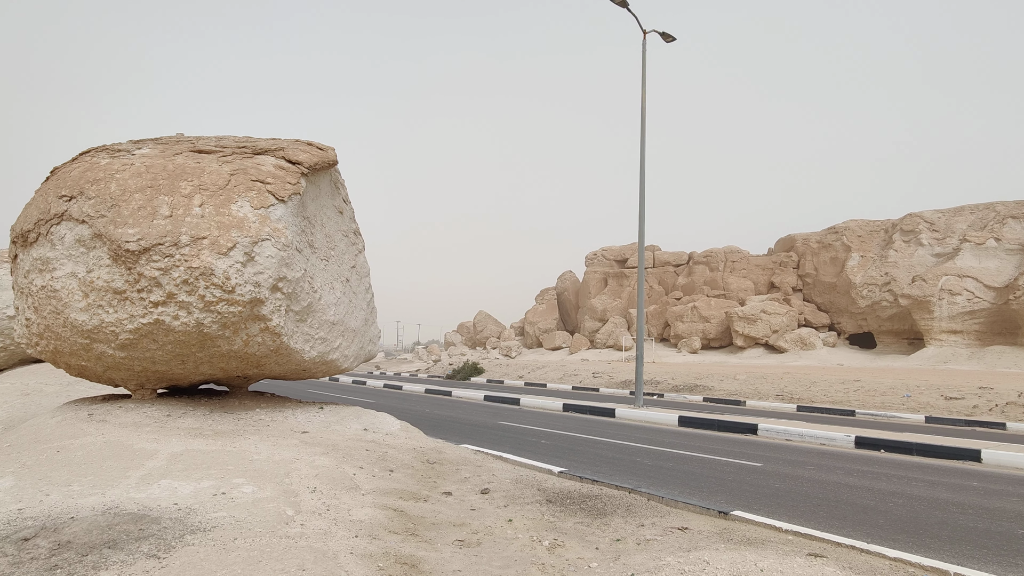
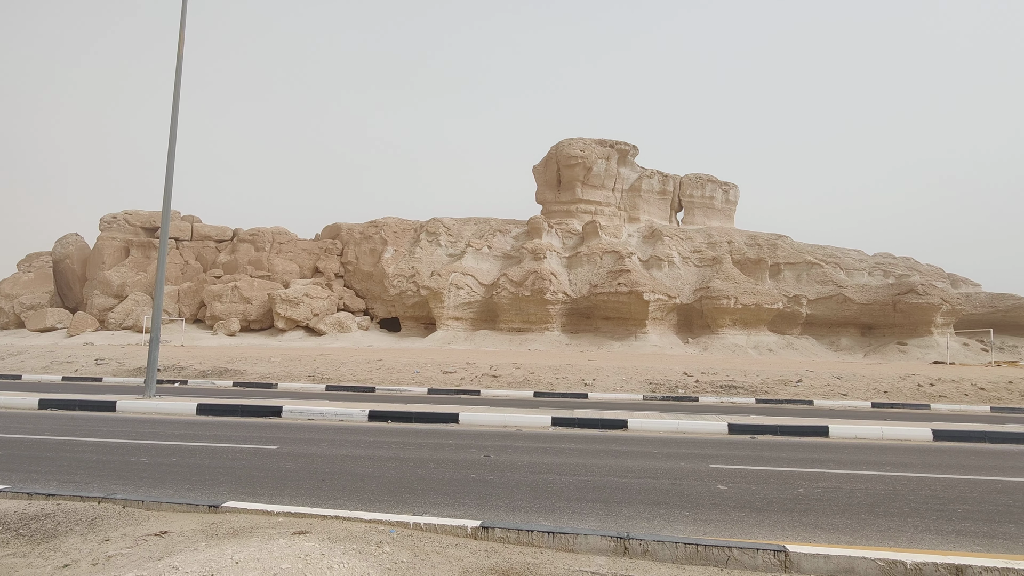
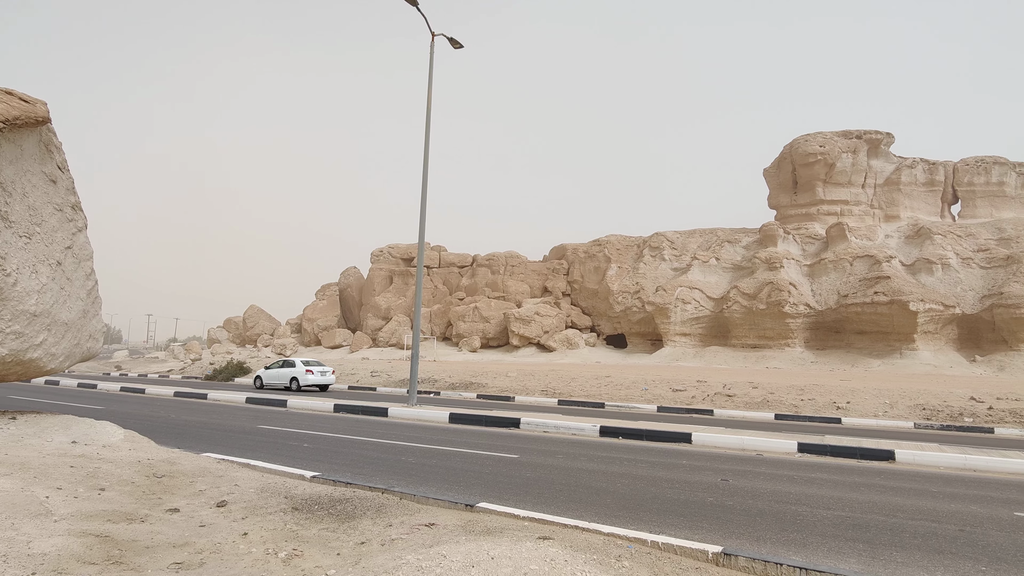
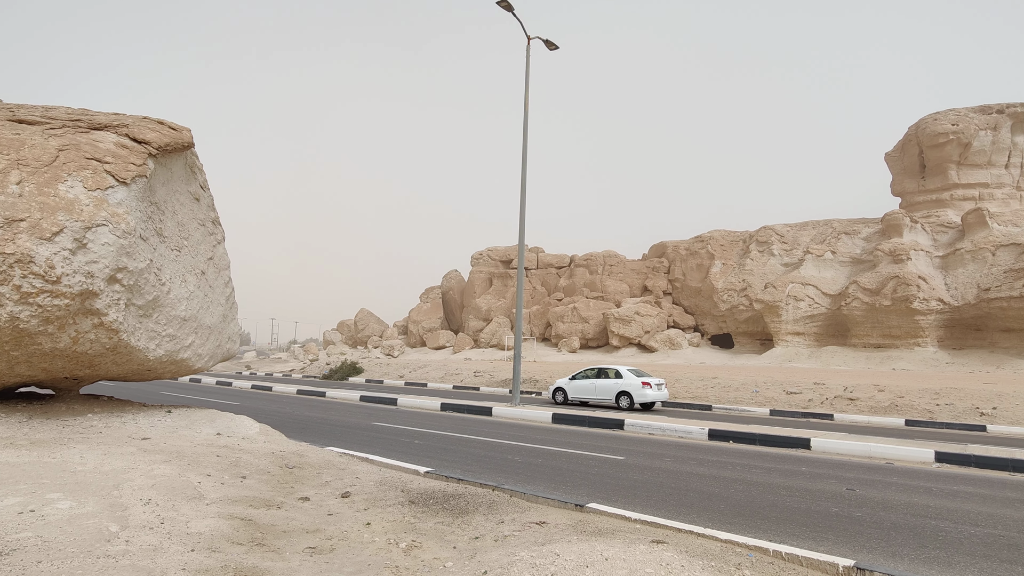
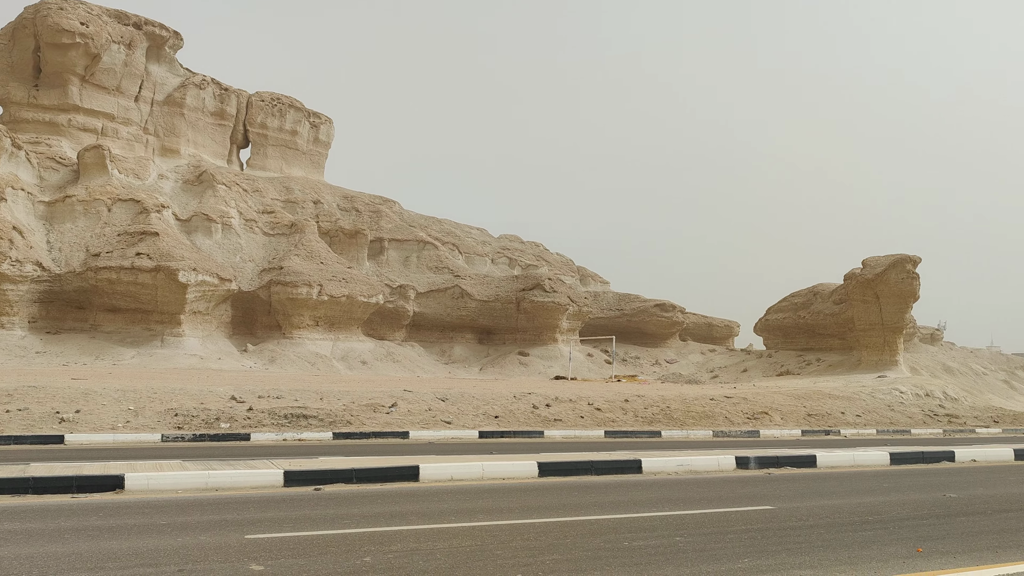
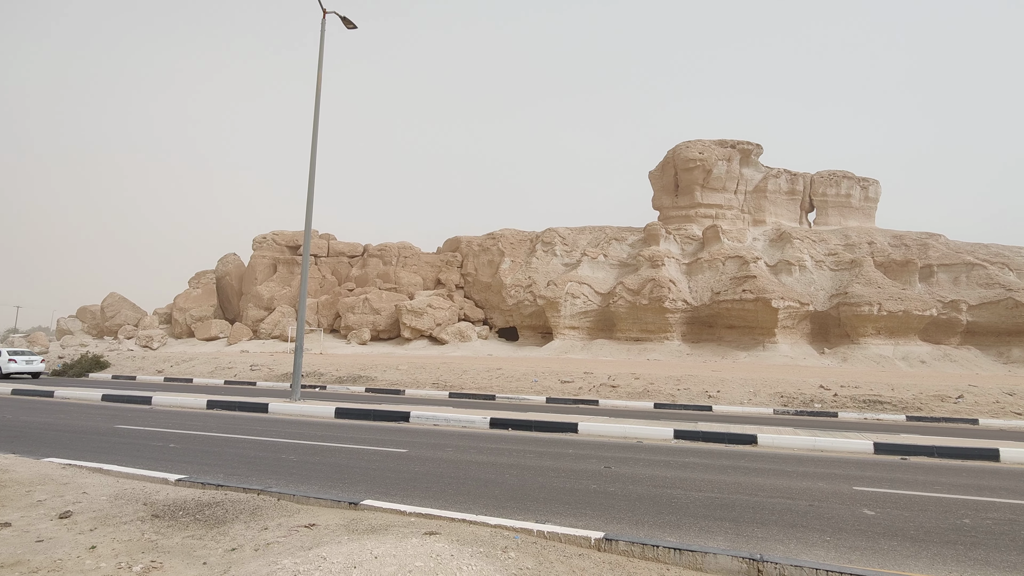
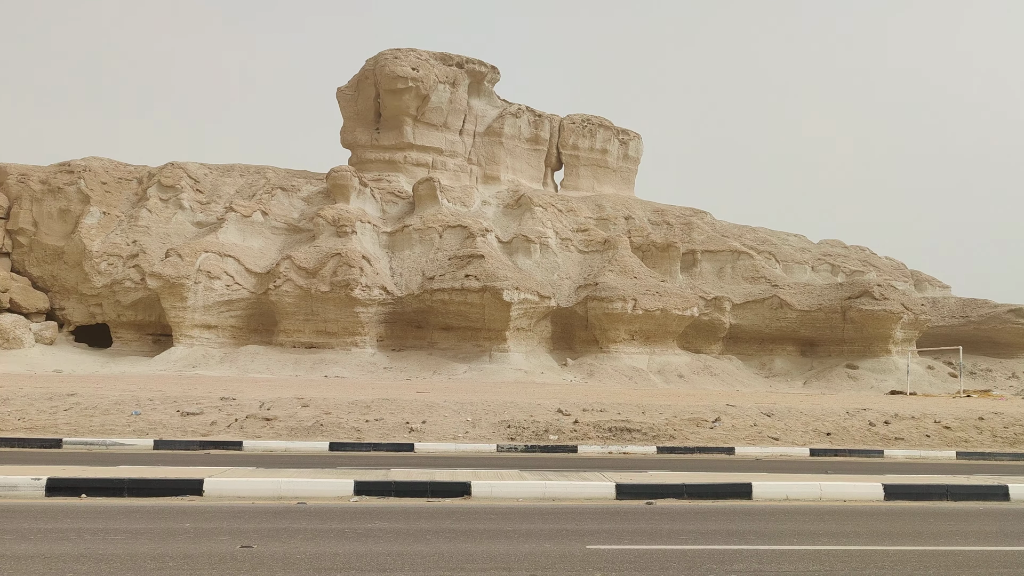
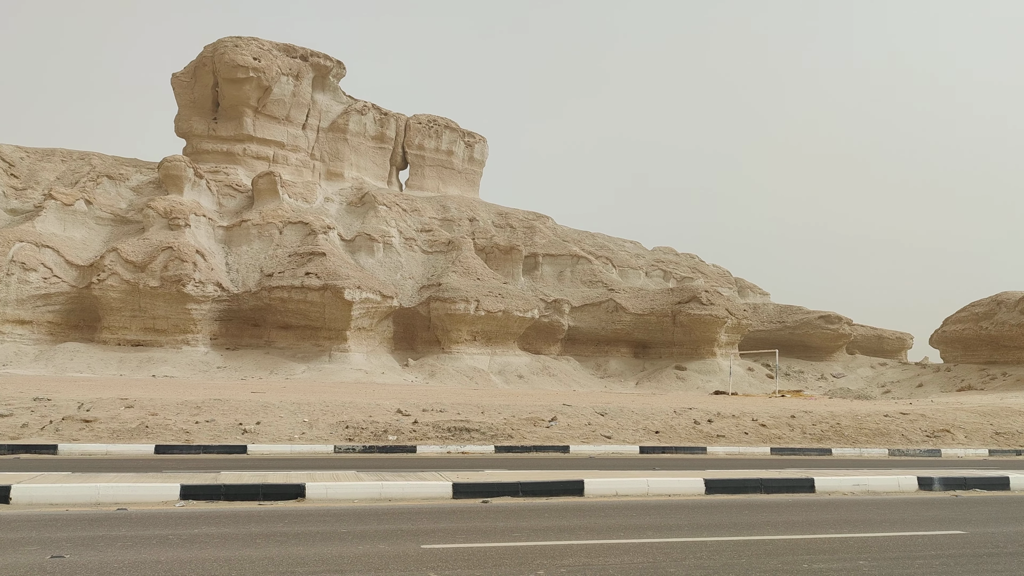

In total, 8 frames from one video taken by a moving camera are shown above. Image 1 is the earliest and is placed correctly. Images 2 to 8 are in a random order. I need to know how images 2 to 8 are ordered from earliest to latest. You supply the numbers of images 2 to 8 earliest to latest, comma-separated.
4, 3, 6, 2, 7, 8, 5
